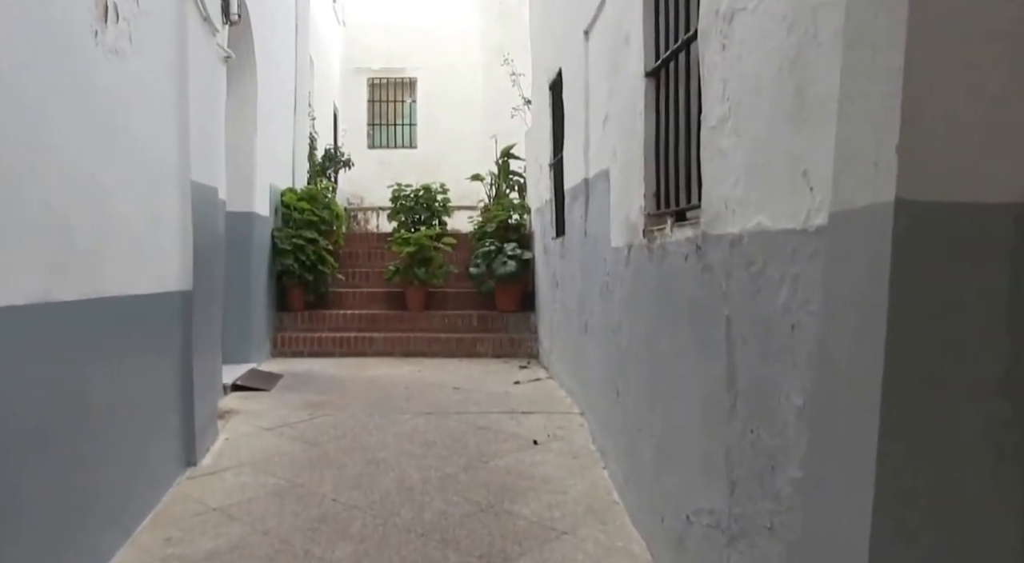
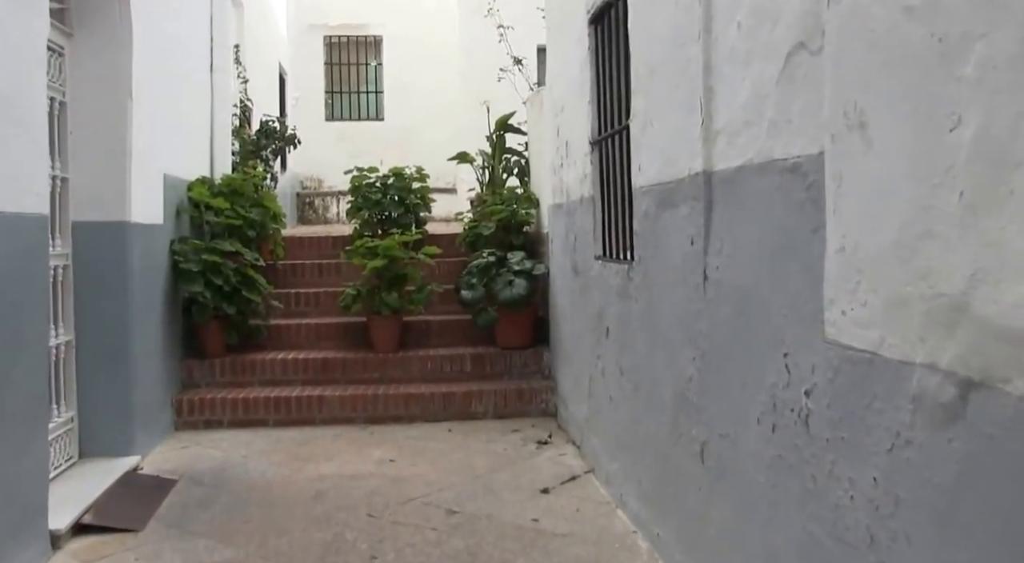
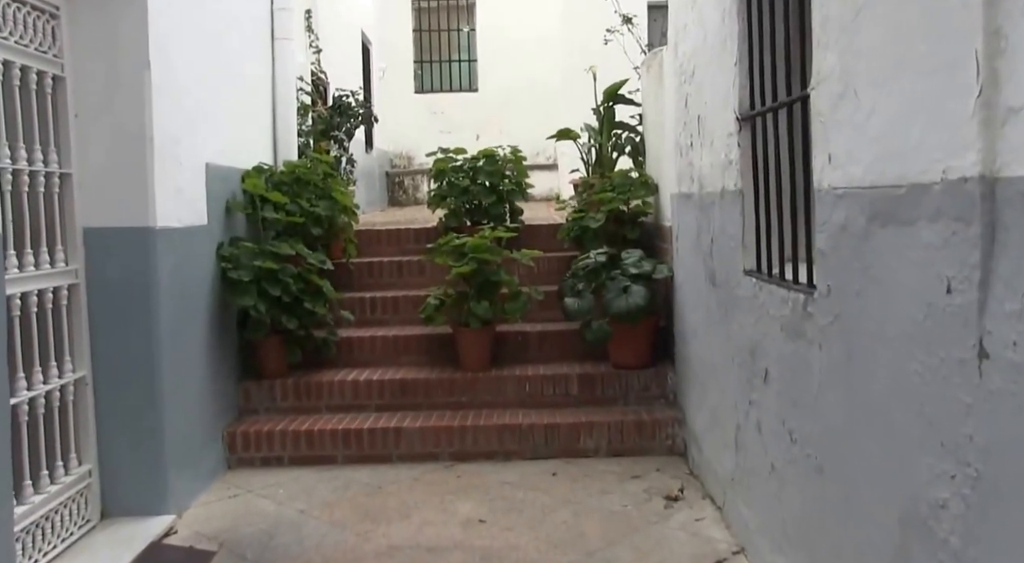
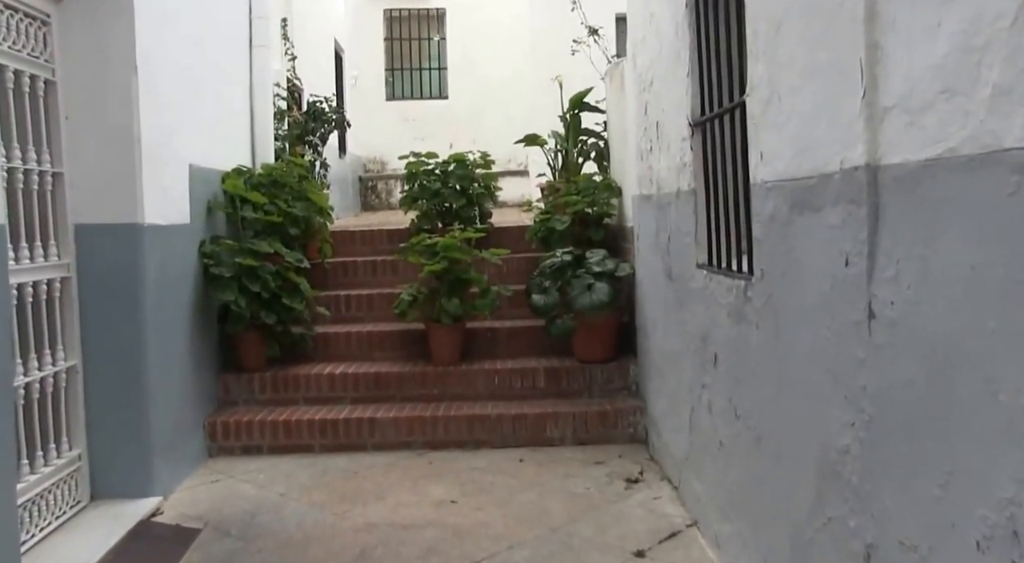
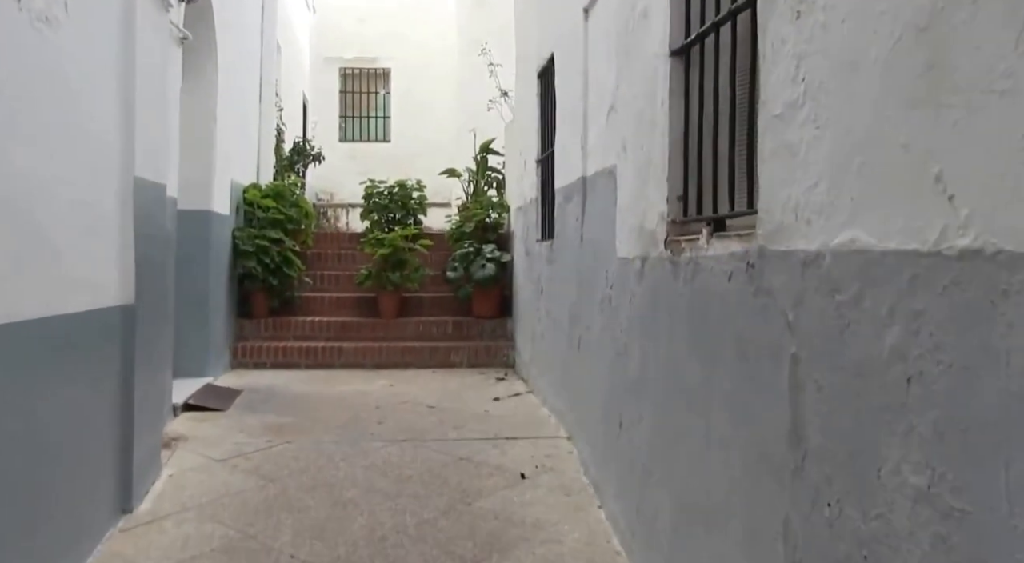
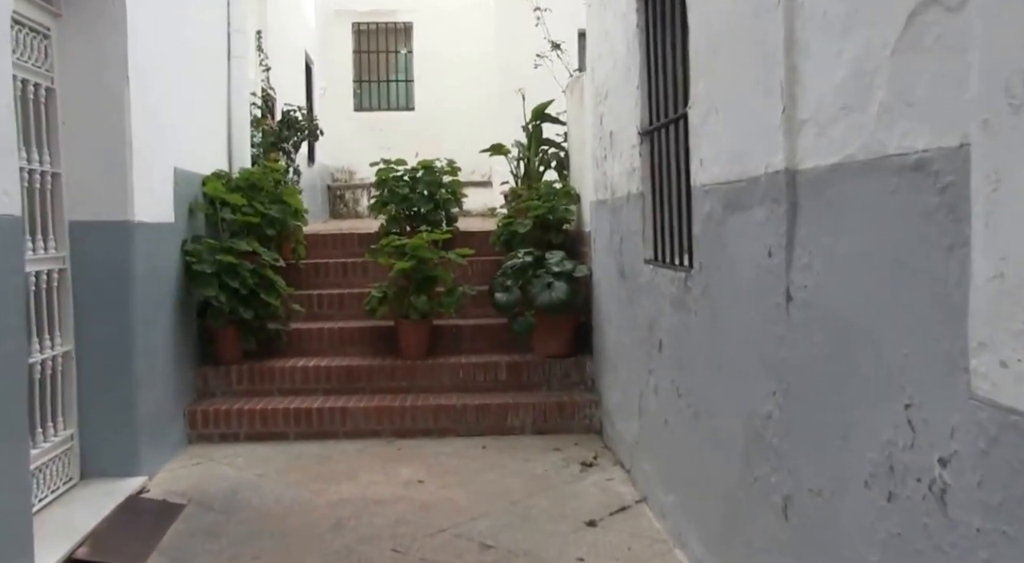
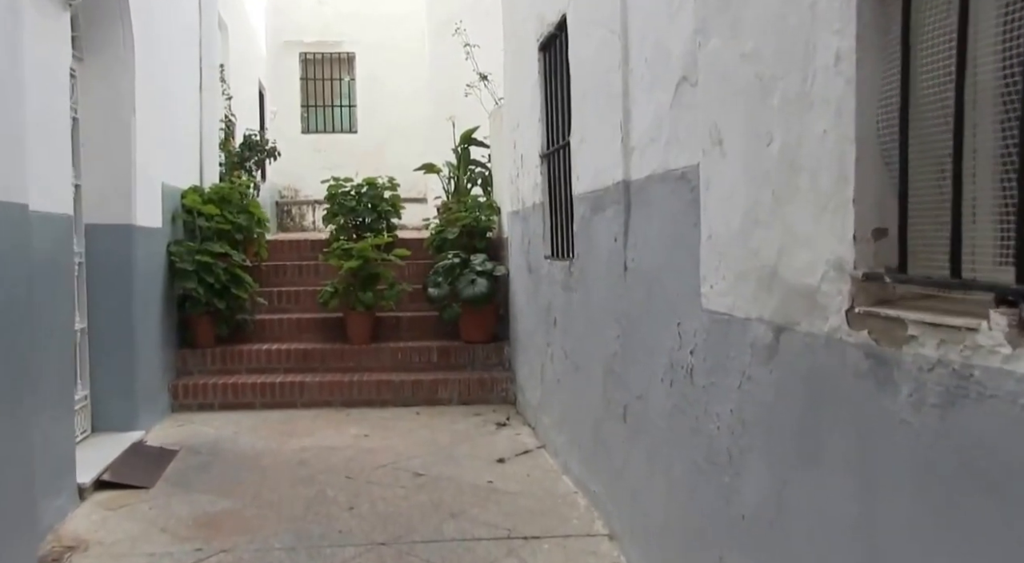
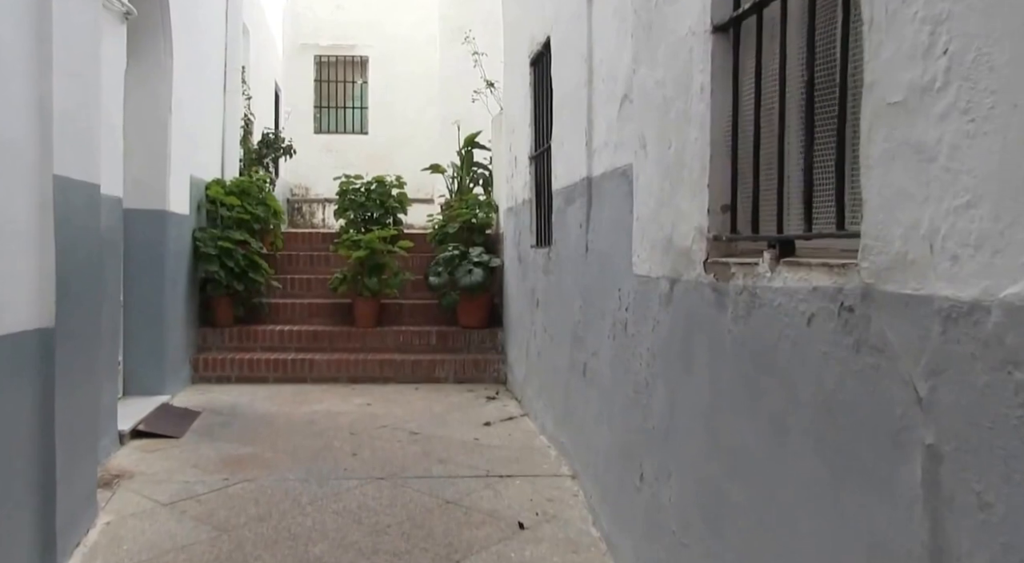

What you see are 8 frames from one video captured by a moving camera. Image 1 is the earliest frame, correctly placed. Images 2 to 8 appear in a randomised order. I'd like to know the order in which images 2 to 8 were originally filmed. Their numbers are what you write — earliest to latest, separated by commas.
5, 8, 7, 2, 6, 4, 3
